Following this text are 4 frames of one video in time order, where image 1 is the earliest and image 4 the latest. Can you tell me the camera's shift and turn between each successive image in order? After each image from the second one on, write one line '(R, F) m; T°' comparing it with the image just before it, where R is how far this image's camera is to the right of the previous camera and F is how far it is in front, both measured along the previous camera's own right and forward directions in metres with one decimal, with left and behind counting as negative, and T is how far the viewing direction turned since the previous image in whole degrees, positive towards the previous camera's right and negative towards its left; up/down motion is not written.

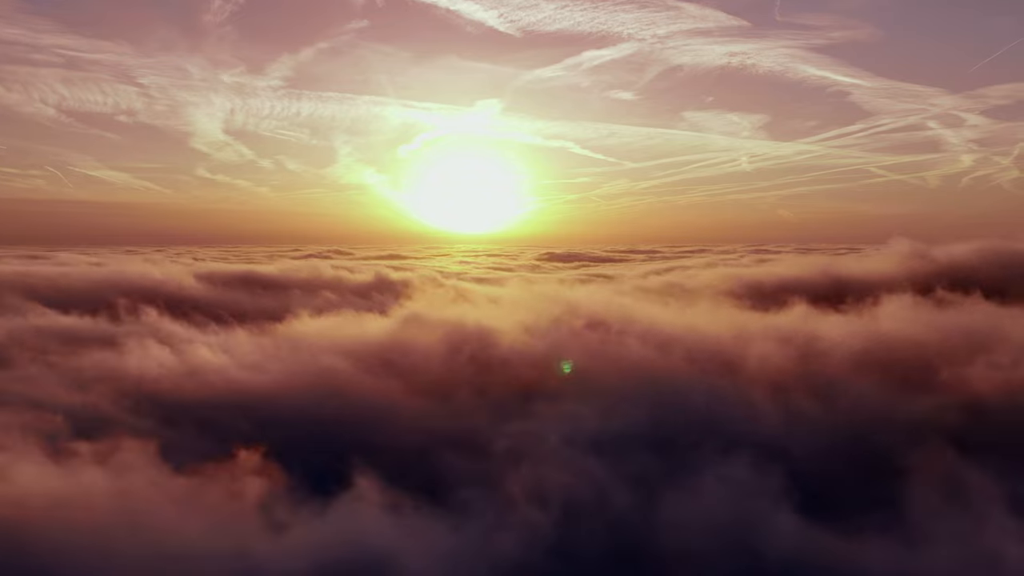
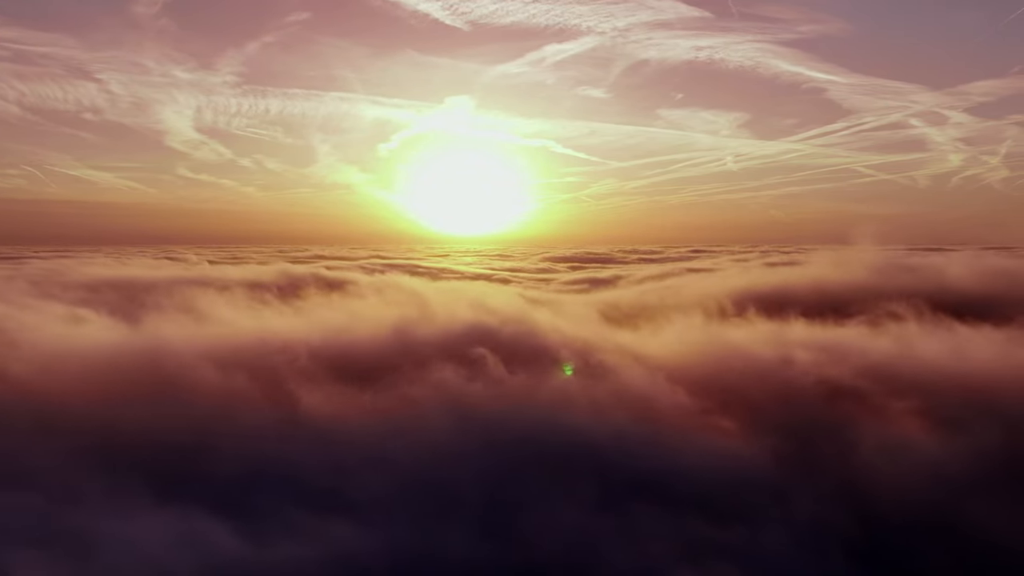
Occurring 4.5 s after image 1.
(+7.7, +3.4) m; 0°
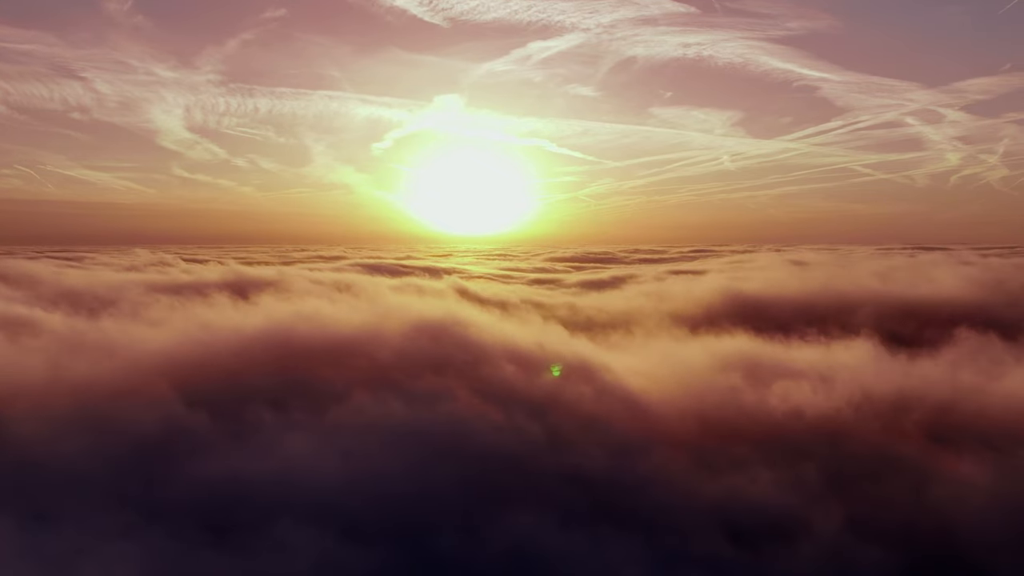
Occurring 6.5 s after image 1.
(+3.2, +1.4) m; 0°
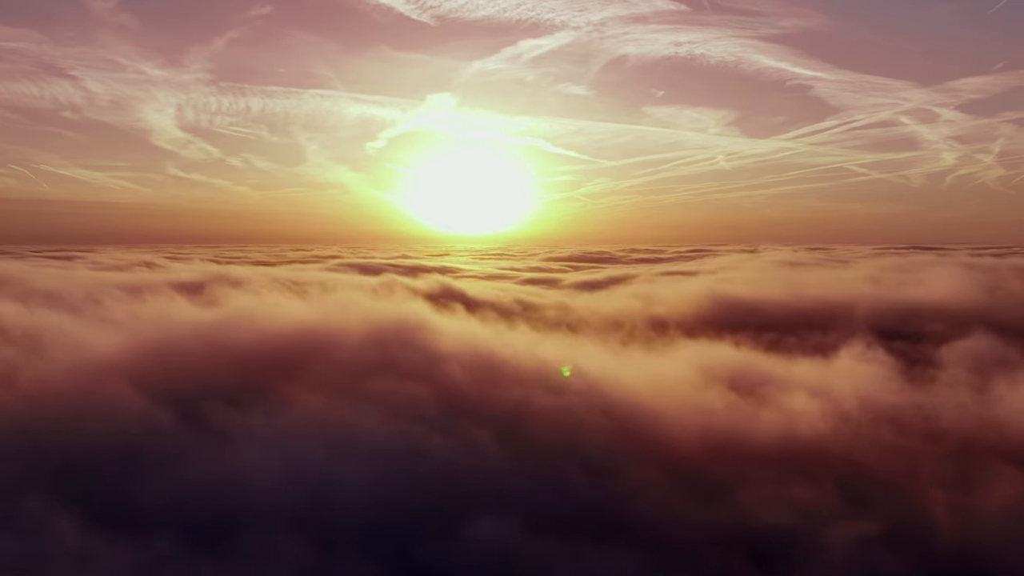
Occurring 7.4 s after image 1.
(+1.6, +0.6) m; 0°
